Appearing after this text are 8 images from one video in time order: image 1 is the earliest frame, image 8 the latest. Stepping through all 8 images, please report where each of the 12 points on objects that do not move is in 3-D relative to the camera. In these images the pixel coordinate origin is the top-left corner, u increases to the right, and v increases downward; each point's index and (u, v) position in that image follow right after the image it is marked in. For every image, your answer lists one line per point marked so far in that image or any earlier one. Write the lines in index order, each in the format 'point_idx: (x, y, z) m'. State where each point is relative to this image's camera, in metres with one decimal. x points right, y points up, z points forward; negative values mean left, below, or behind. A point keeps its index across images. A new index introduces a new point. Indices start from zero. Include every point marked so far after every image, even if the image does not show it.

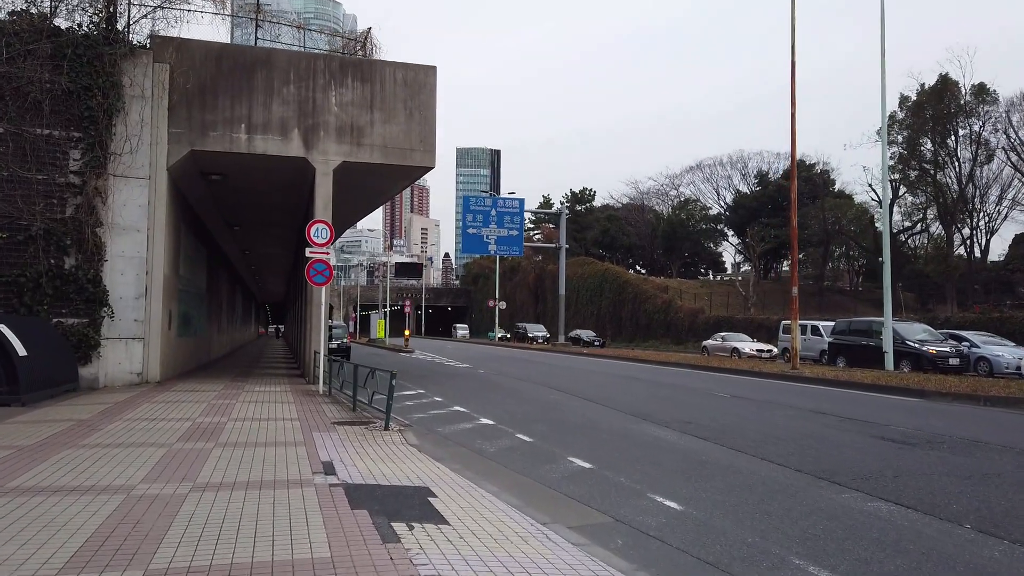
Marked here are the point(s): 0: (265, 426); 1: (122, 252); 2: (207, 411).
0: (-3.4, -1.9, +10.4) m
1: (-8.5, +0.8, +16.7) m
2: (-4.8, -1.9, +11.9) m
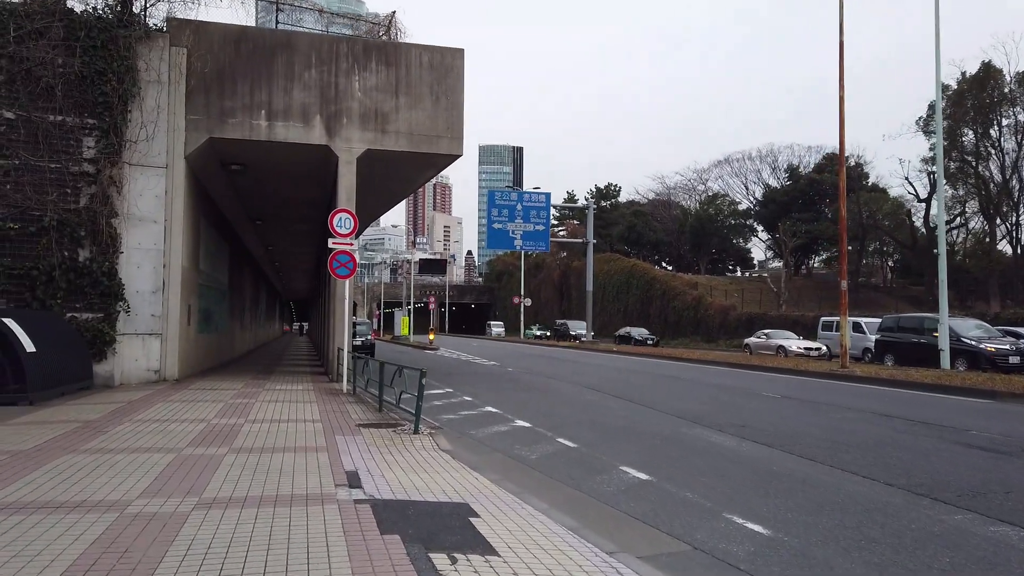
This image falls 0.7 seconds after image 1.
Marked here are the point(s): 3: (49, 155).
0: (-2.9, -1.8, +9.6) m
1: (-7.8, +0.9, +16.0) m
2: (-4.2, -1.8, +11.1) m
3: (-9.1, +2.6, +15.0) m
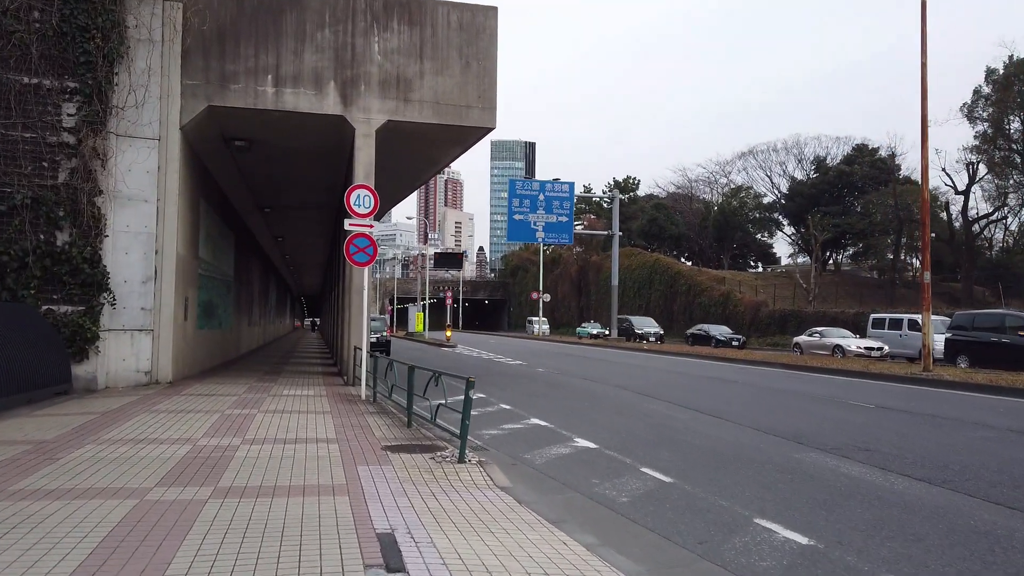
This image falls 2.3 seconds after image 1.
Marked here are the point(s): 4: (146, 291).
0: (-2.2, -1.6, +7.5) m
1: (-7.0, +1.1, +14.0) m
2: (-3.5, -1.6, +9.0) m
3: (-8.3, +2.8, +12.9) m
4: (-6.8, -0.1, +14.1) m
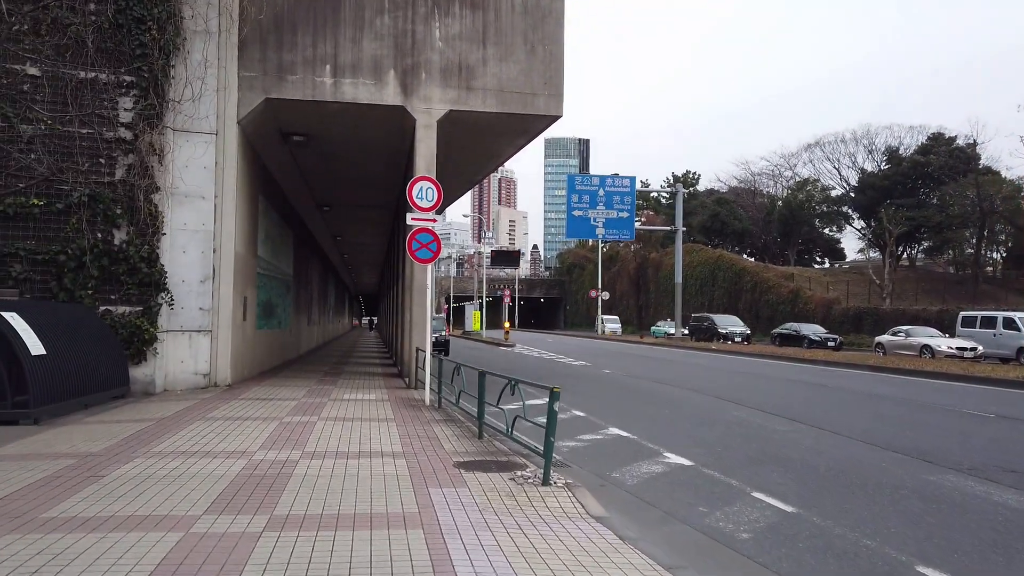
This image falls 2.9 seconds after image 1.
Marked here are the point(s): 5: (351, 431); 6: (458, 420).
0: (-1.4, -1.6, +6.7) m
1: (-5.8, +1.1, +13.5) m
2: (-2.6, -1.6, +8.4) m
3: (-7.1, +2.8, +12.6) m
4: (-5.5, -0.1, +13.7) m
5: (-1.9, -1.7, +9.0) m
6: (-0.7, -1.7, +9.8) m
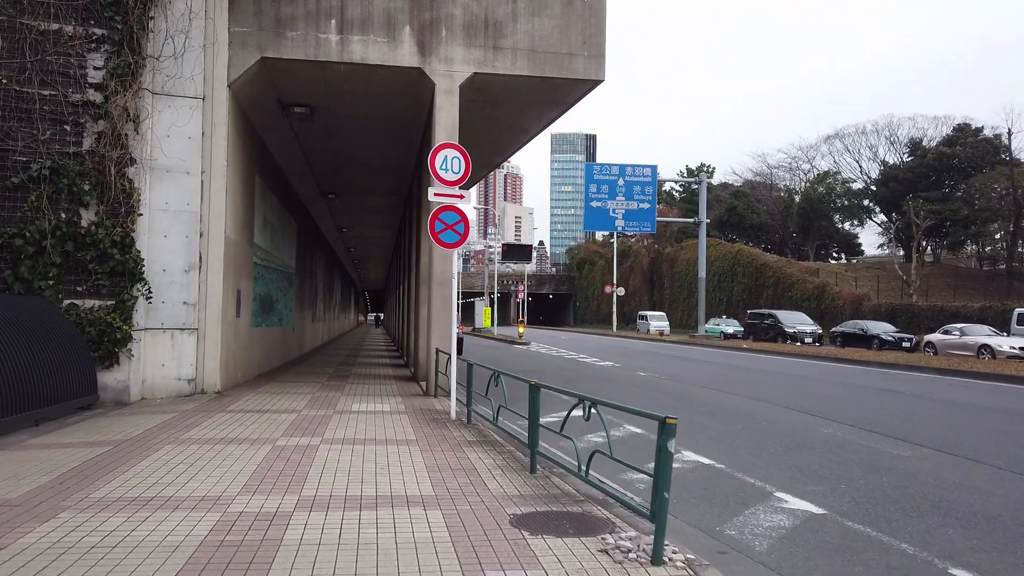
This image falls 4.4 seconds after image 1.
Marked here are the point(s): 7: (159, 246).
0: (-0.9, -1.5, +4.7) m
1: (-5.2, +1.3, +11.6) m
2: (-2.1, -1.5, +6.4) m
3: (-6.6, +2.9, +10.6) m
4: (-5.0, +0.1, +11.7) m
5: (-1.4, -1.6, +7.0) m
6: (-0.2, -1.6, +7.8) m
7: (-5.3, +0.6, +11.5) m
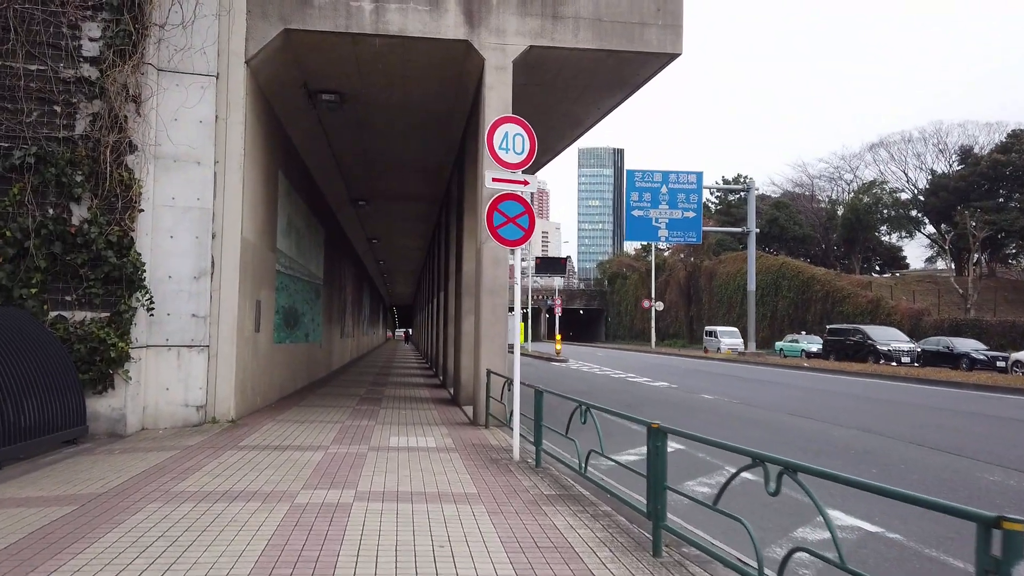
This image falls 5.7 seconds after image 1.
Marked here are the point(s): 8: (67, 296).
0: (-0.3, -1.5, +2.8) m
1: (-4.4, +1.2, +9.9) m
2: (-1.4, -1.5, +4.5) m
3: (-5.8, +2.8, +9.0) m
4: (-4.1, 0.0, +10.0) m
5: (-0.7, -1.6, +5.1) m
6: (+0.6, -1.6, +5.9) m
7: (-4.5, +0.5, +9.8) m
8: (-5.3, -0.1, +9.0) m
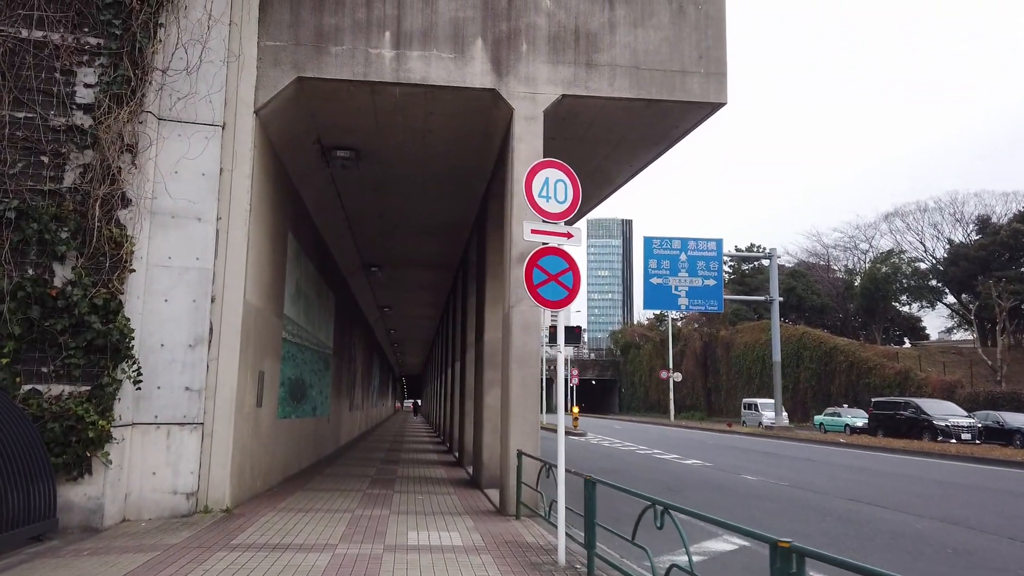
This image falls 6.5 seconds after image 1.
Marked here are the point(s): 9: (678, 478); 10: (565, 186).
0: (+0.1, -1.6, +1.6) m
1: (-4.0, +0.4, +8.9) m
2: (-1.1, -1.8, +3.3) m
3: (-5.4, +2.1, +8.2) m
4: (-3.7, -0.9, +8.9) m
5: (-0.3, -1.9, +3.9) m
6: (+0.9, -2.0, +4.6) m
7: (-4.1, -0.3, +8.8) m
8: (-4.9, -0.8, +7.9) m
9: (+3.3, -3.9, +15.6) m
10: (+0.5, +0.9, +6.9) m
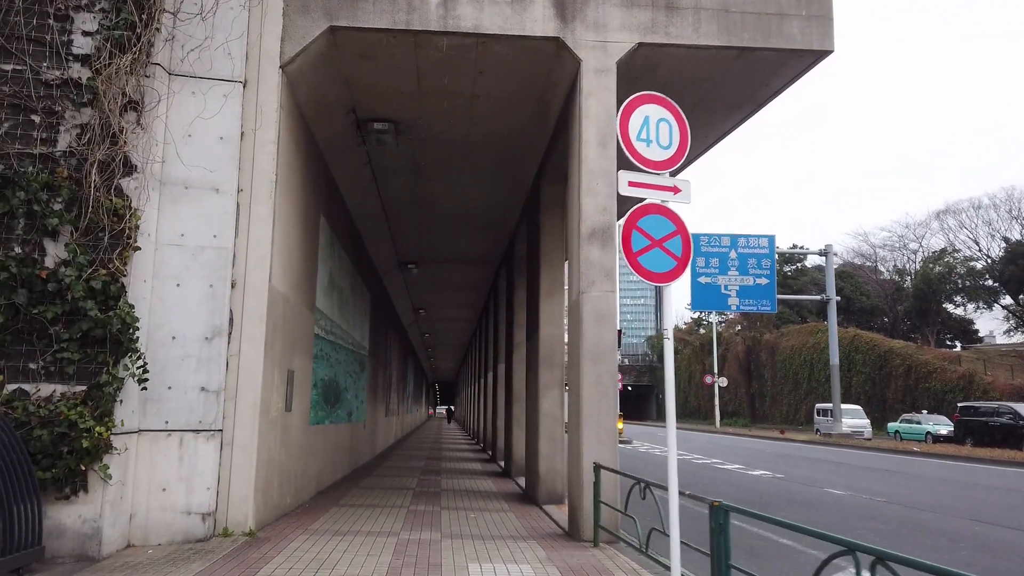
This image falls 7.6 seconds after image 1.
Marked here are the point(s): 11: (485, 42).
0: (+0.5, -1.4, +0.1) m
1: (-3.3, +0.5, +7.6) m
2: (-0.6, -1.6, +1.8) m
3: (-4.7, +2.2, +6.9) m
4: (-3.0, -0.7, +7.5) m
5: (+0.2, -1.7, +2.4) m
6: (+1.5, -1.8, +3.1) m
7: (-3.4, -0.1, +7.4) m
8: (-4.2, -0.7, +6.7) m
9: (+4.4, -3.7, +13.9) m
10: (+1.1, +1.2, +5.4) m
11: (-0.3, +2.8, +8.6) m
